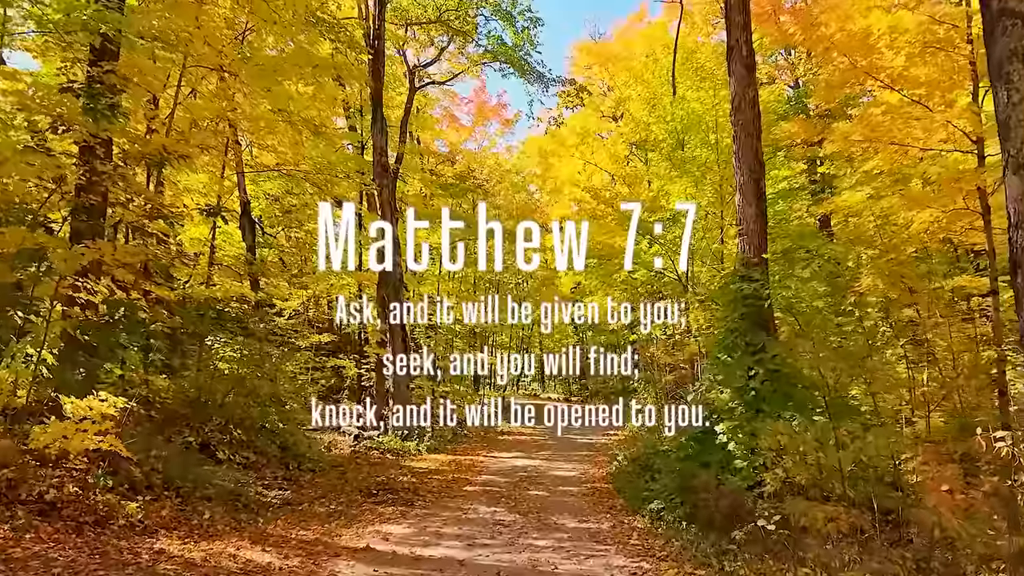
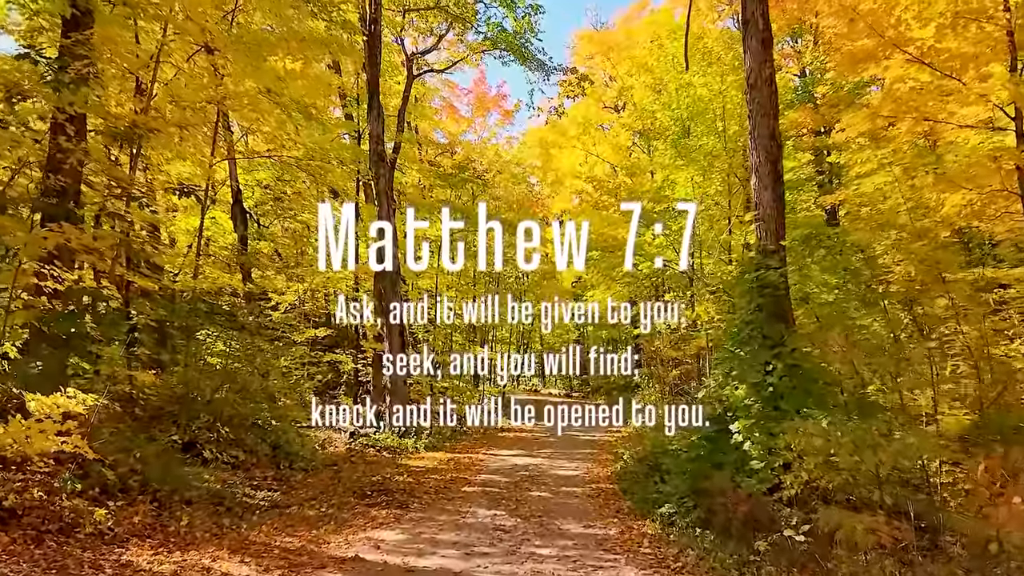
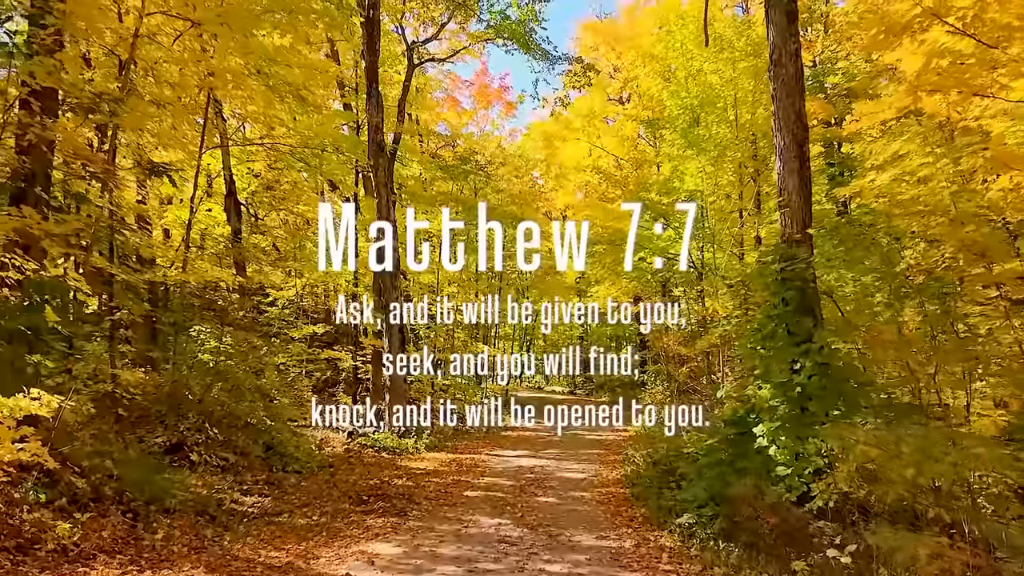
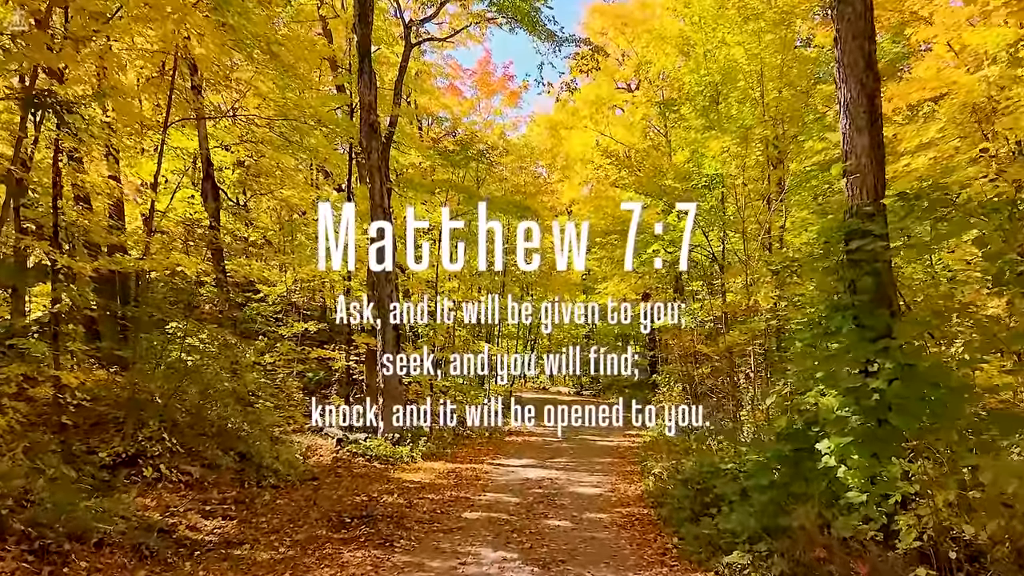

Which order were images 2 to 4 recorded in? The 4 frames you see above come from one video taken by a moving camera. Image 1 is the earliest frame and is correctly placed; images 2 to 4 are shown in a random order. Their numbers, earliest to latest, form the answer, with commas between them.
2, 3, 4
